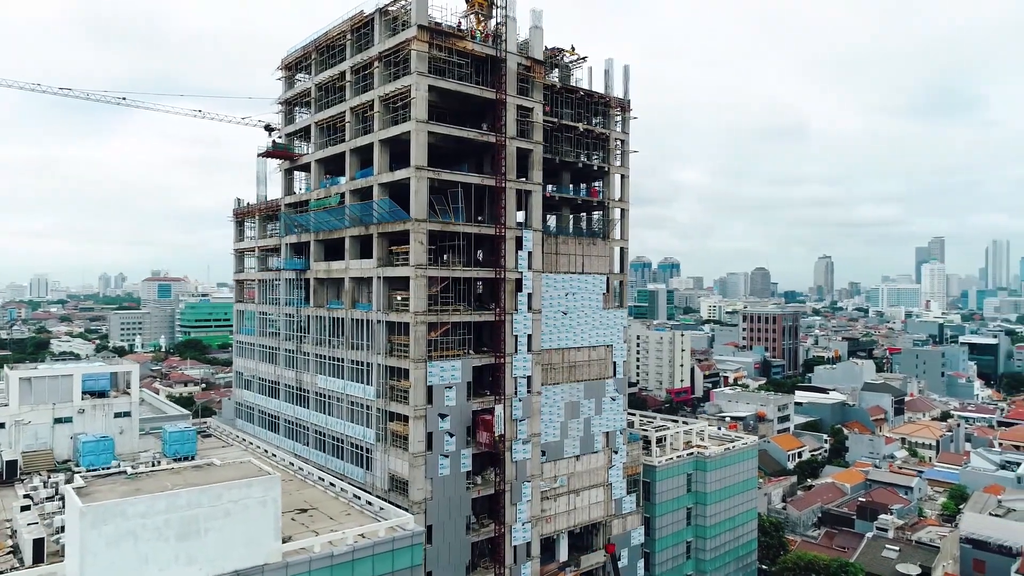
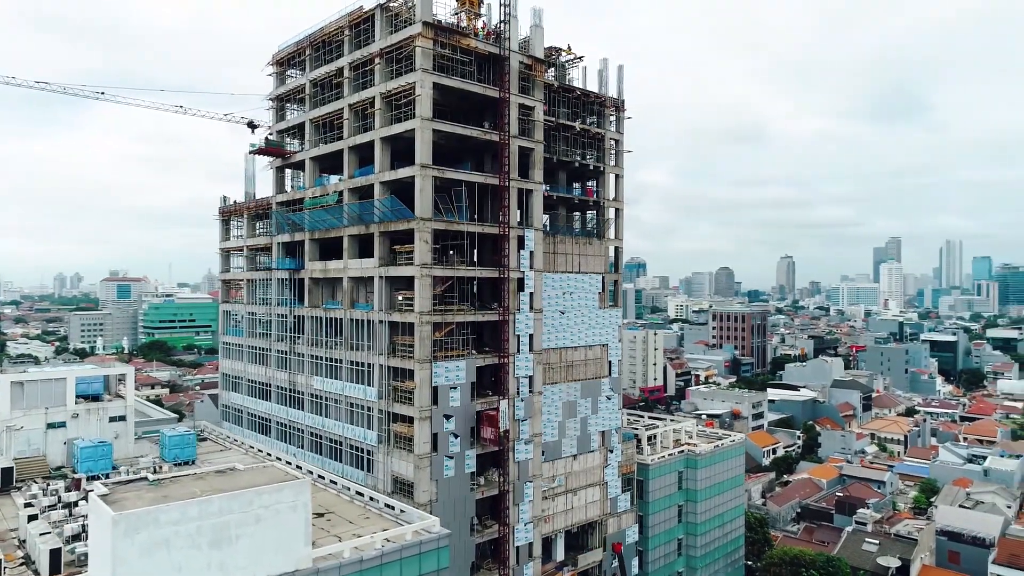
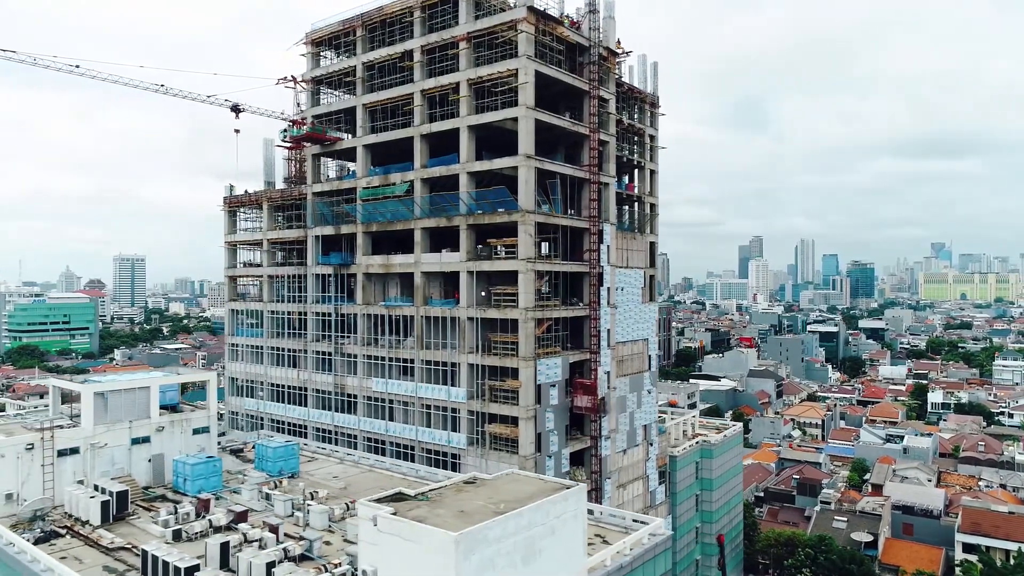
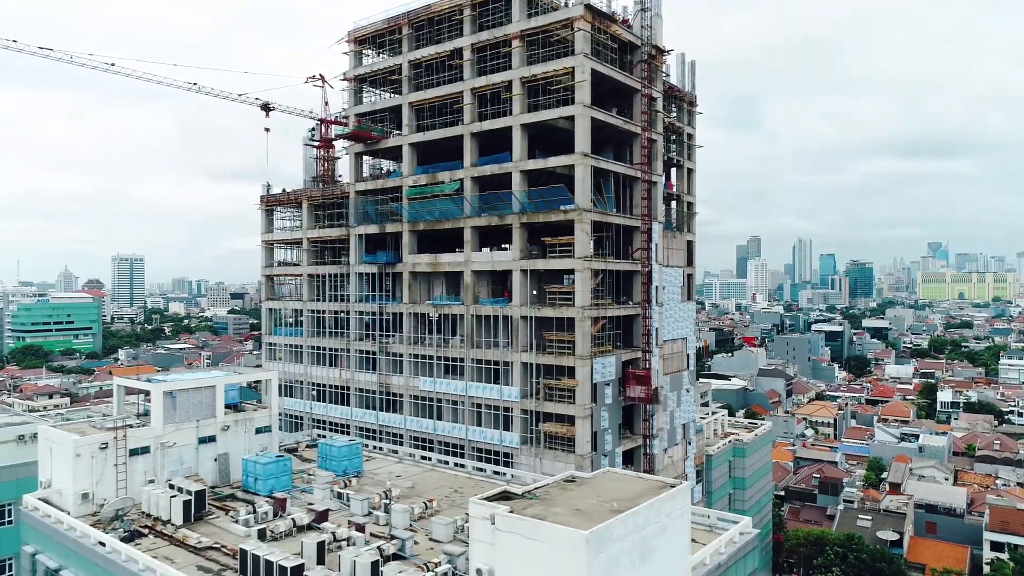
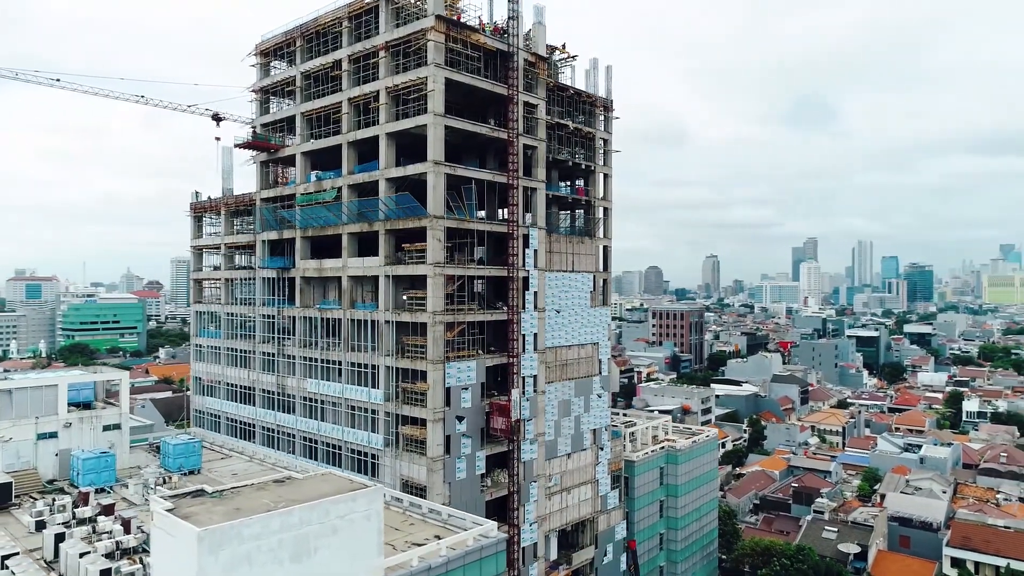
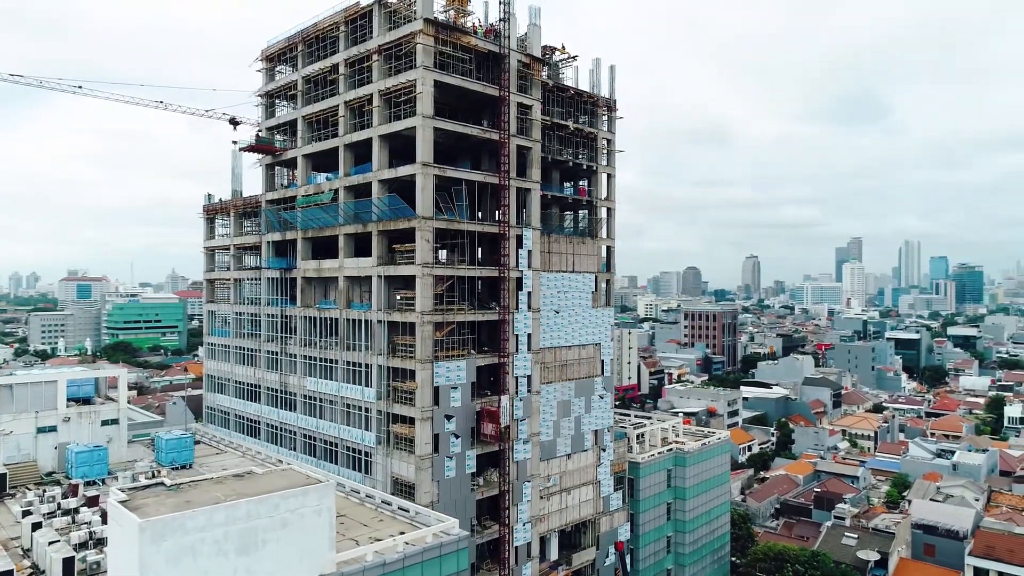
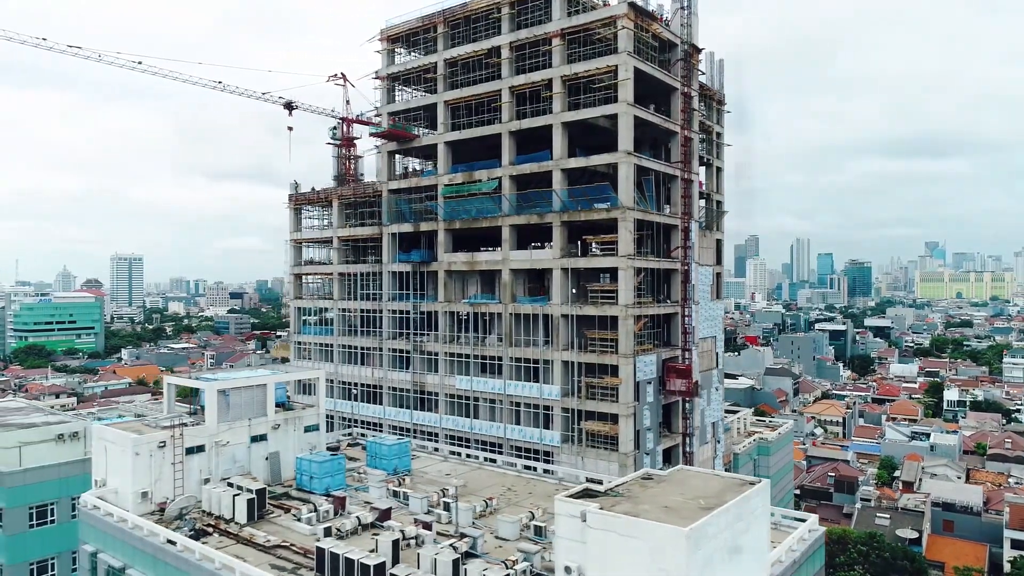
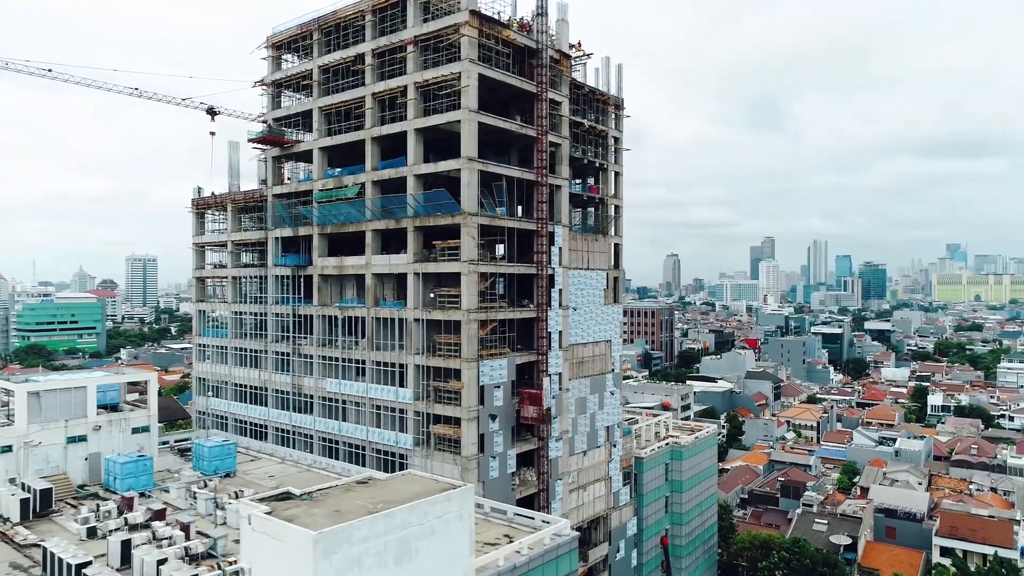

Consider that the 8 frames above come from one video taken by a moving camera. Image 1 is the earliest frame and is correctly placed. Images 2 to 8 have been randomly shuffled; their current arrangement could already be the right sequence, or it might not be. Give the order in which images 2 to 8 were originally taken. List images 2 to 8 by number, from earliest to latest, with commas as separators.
2, 6, 5, 8, 3, 4, 7
